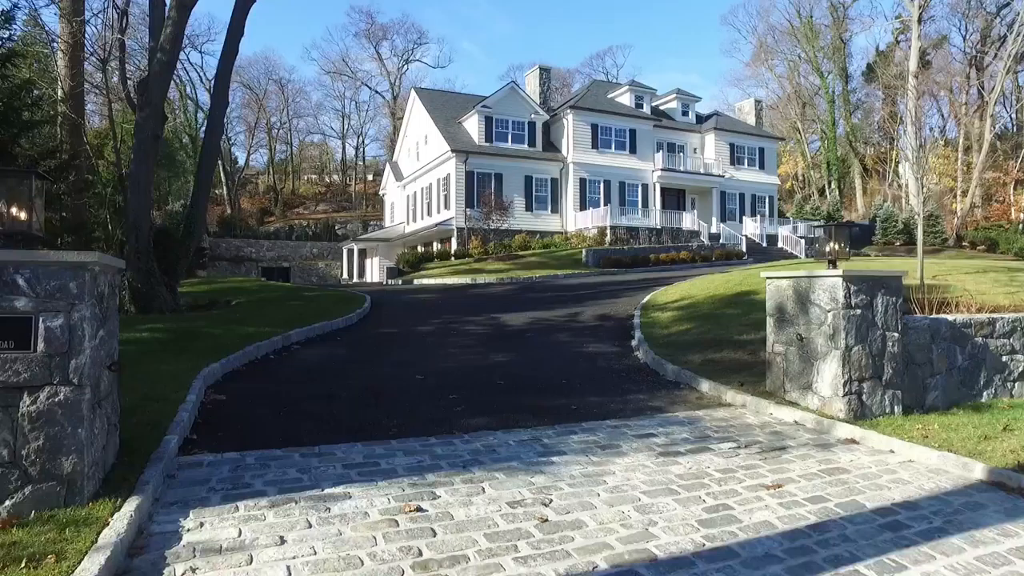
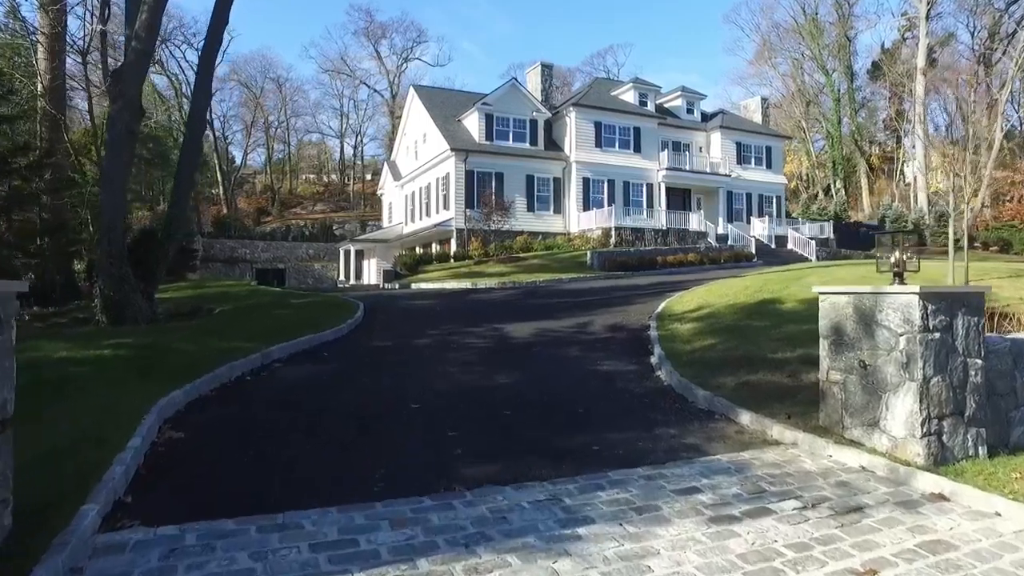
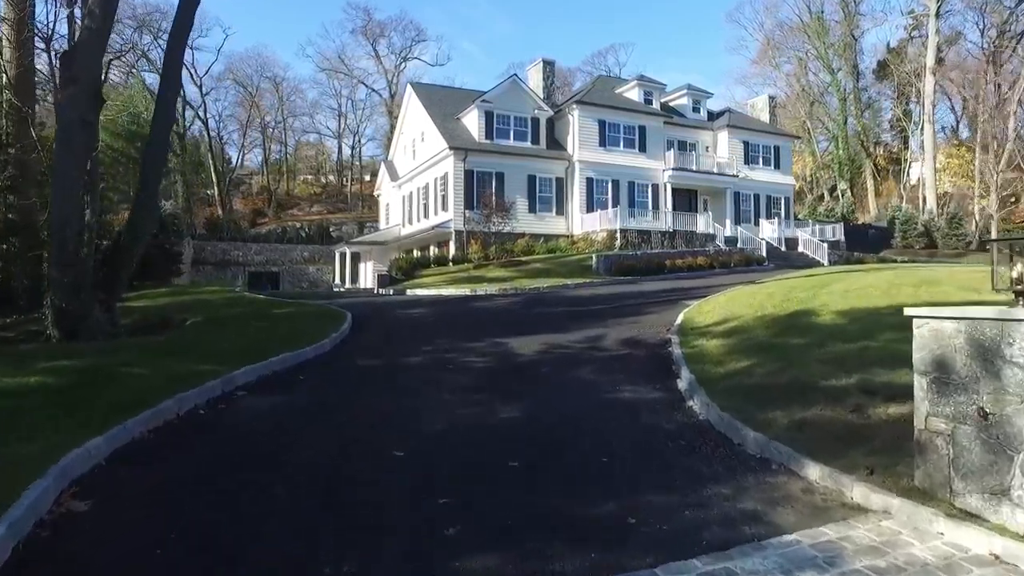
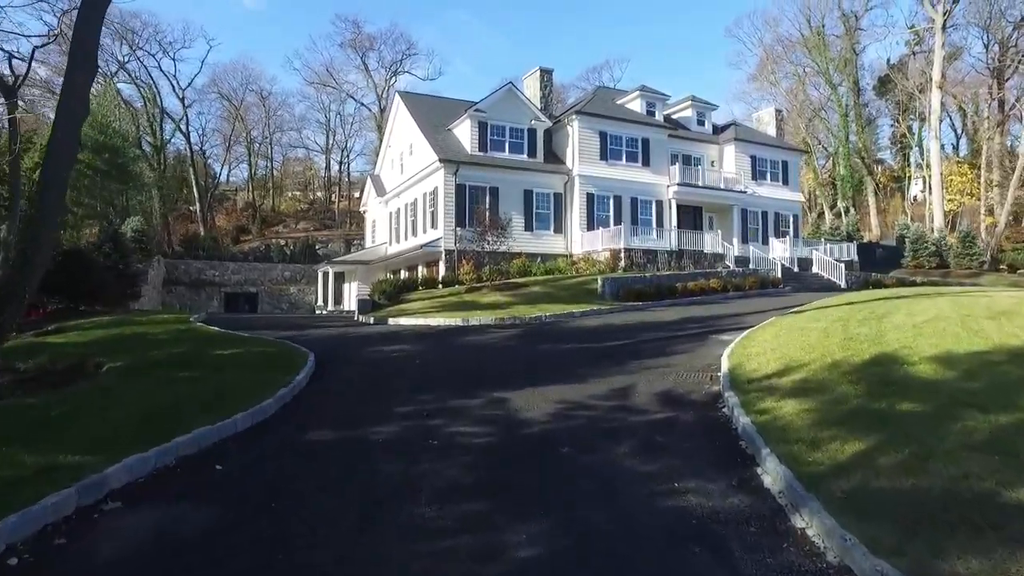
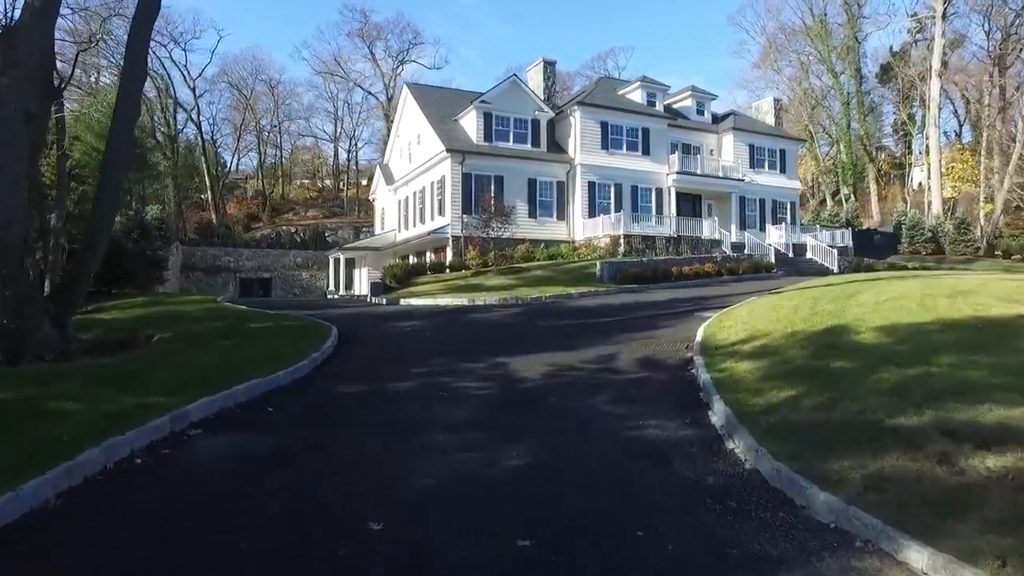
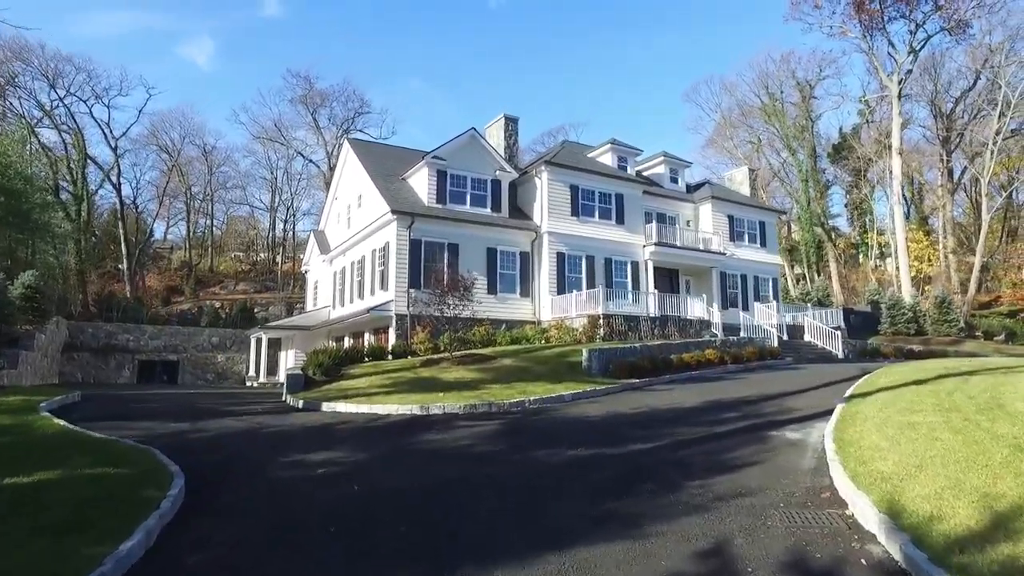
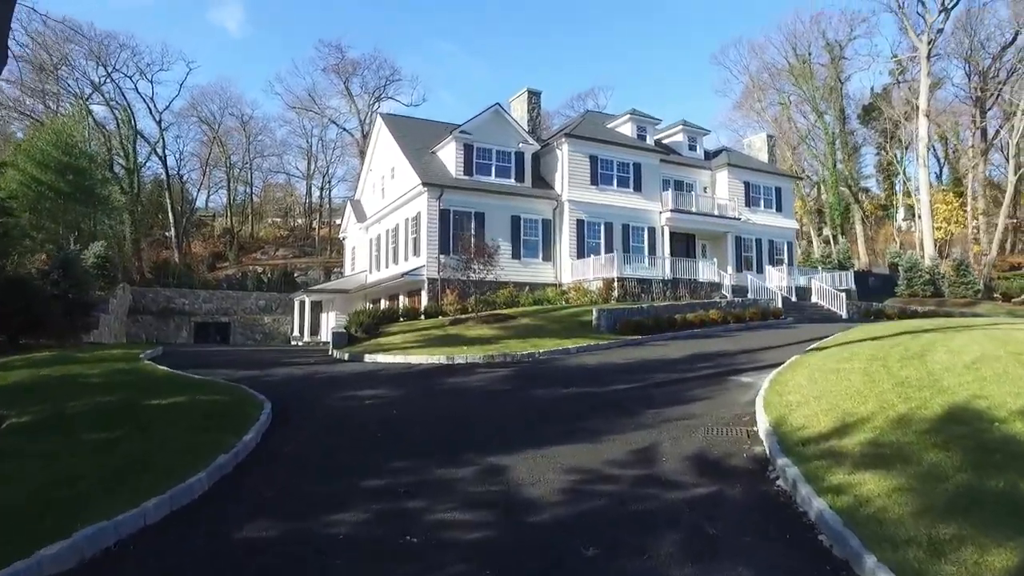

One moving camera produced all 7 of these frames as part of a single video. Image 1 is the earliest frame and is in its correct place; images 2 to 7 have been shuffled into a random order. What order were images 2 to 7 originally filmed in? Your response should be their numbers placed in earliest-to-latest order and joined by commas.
2, 3, 5, 4, 7, 6
